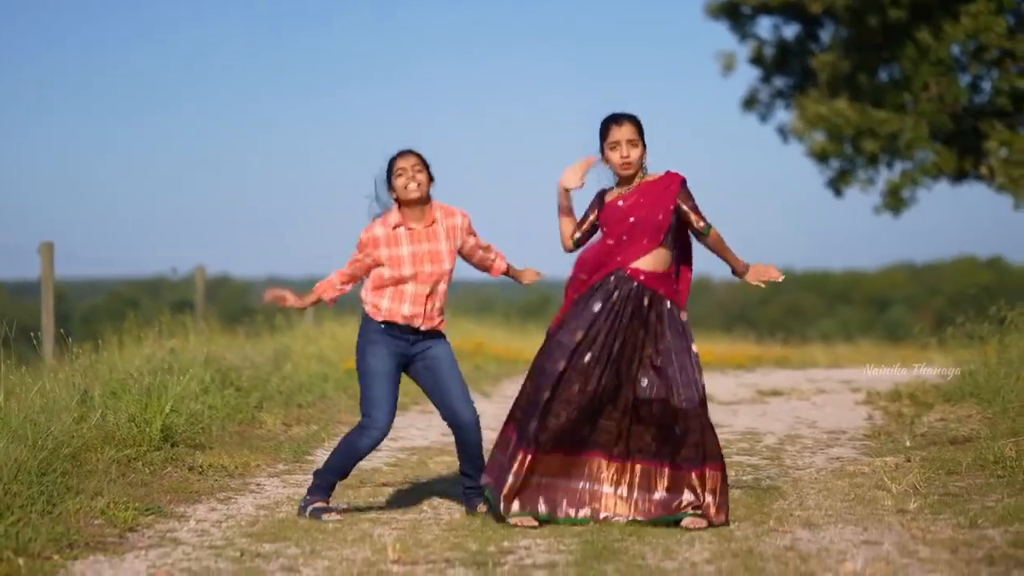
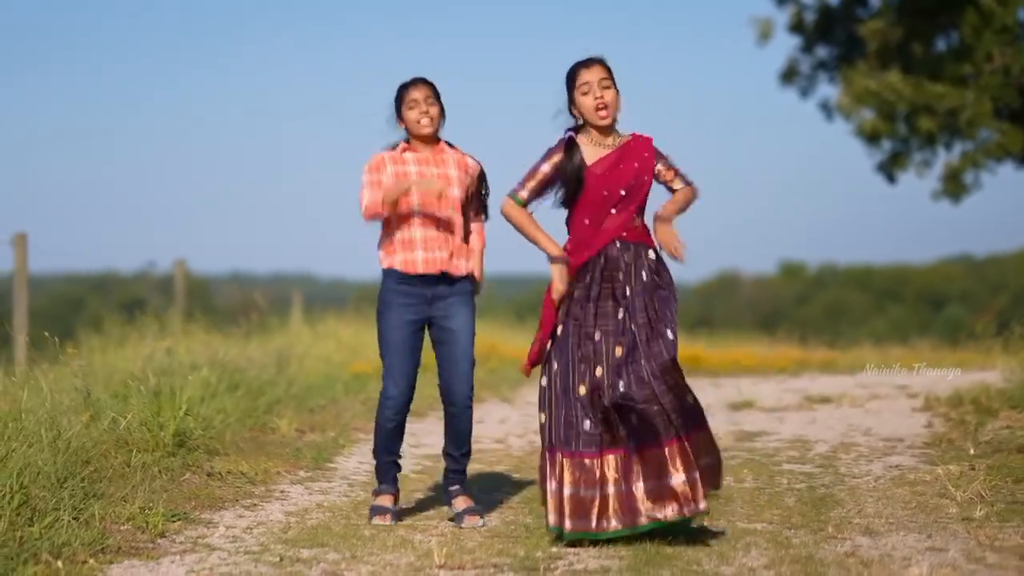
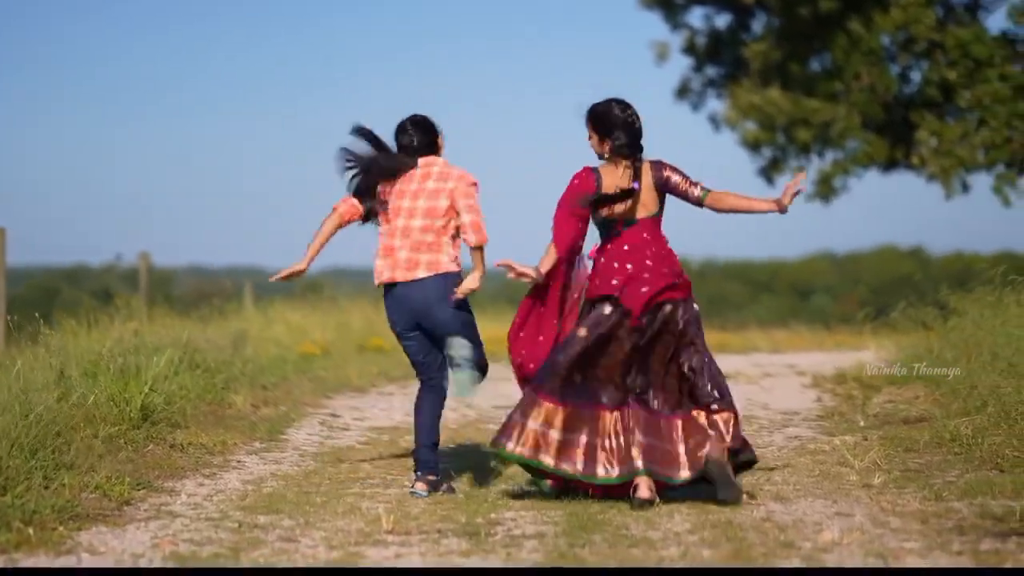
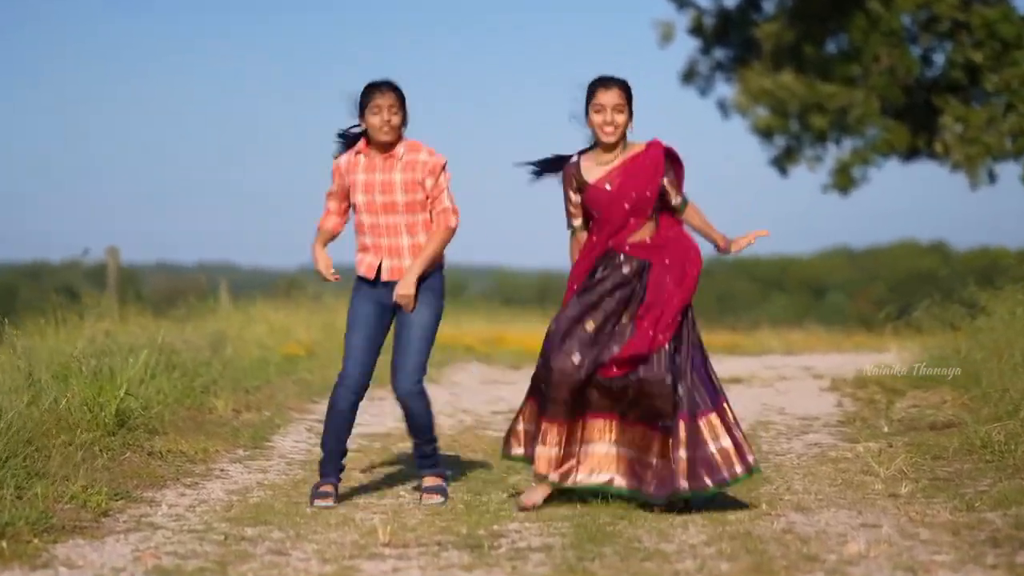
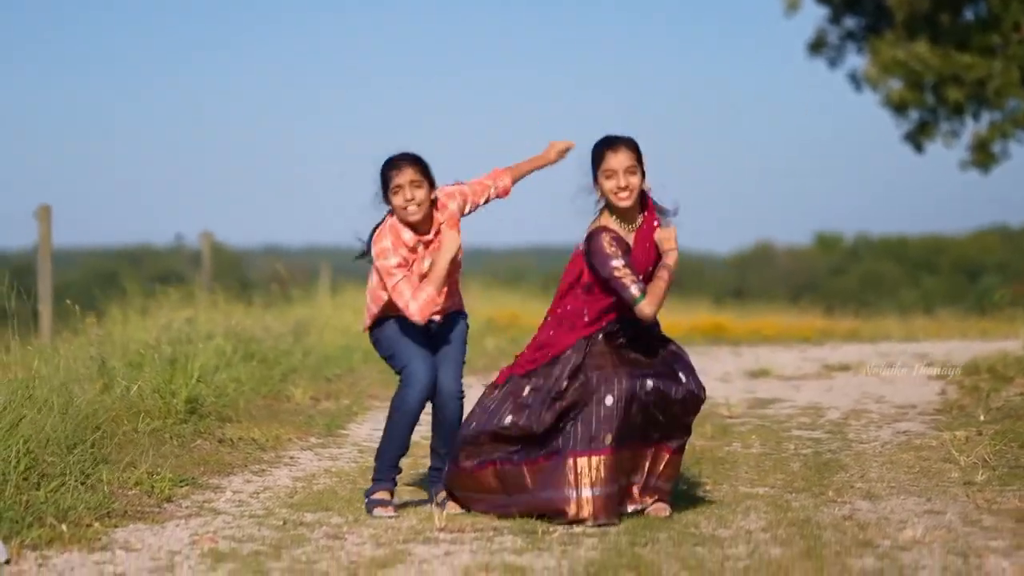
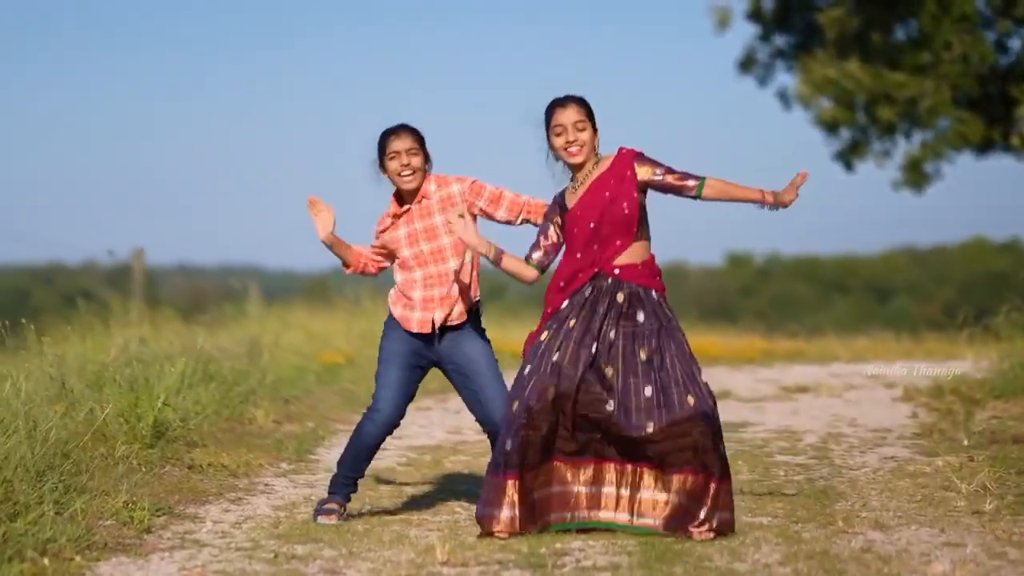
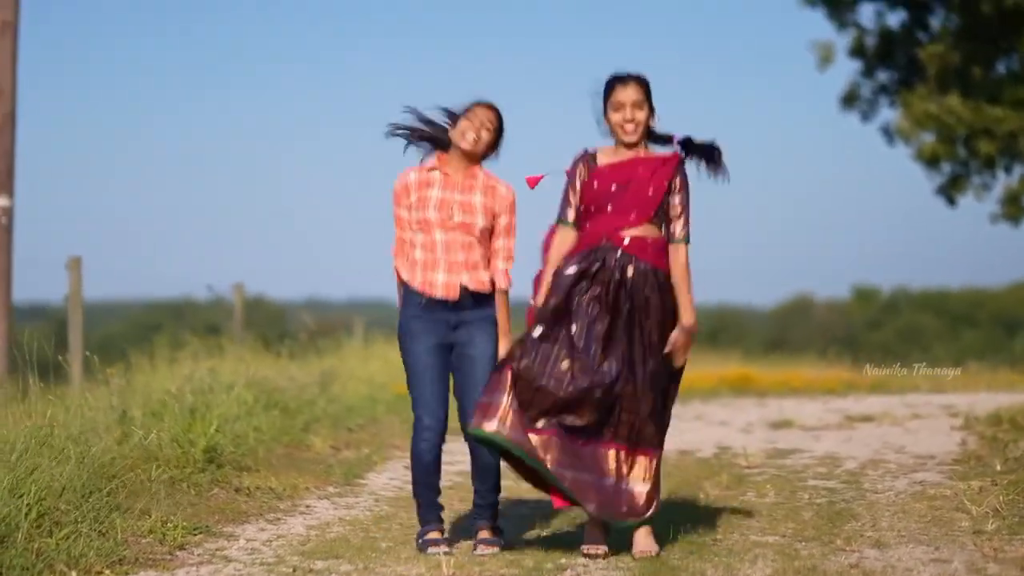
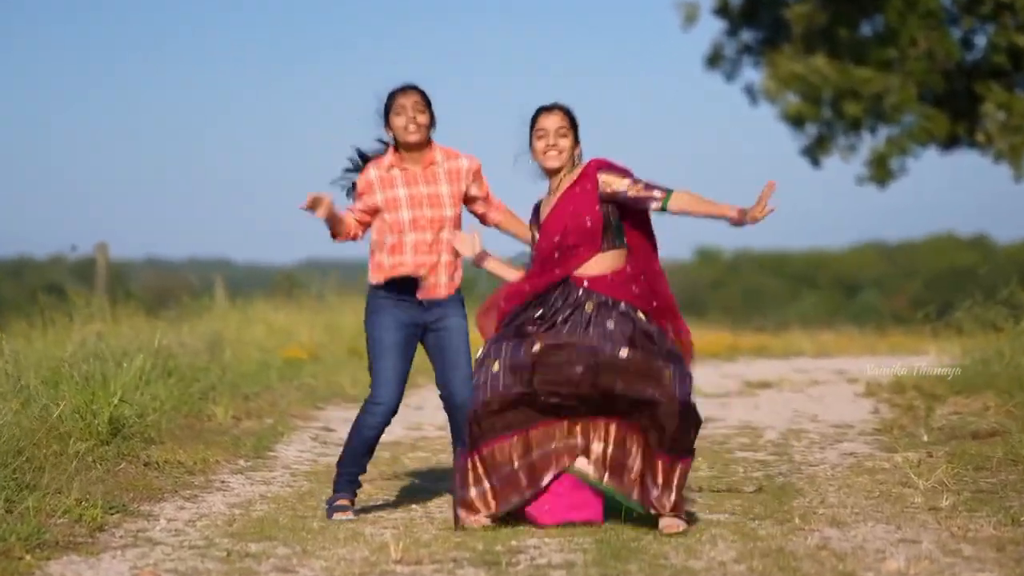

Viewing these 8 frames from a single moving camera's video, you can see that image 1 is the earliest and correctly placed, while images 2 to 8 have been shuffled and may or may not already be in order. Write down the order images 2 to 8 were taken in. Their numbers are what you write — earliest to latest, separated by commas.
3, 4, 8, 6, 2, 5, 7
